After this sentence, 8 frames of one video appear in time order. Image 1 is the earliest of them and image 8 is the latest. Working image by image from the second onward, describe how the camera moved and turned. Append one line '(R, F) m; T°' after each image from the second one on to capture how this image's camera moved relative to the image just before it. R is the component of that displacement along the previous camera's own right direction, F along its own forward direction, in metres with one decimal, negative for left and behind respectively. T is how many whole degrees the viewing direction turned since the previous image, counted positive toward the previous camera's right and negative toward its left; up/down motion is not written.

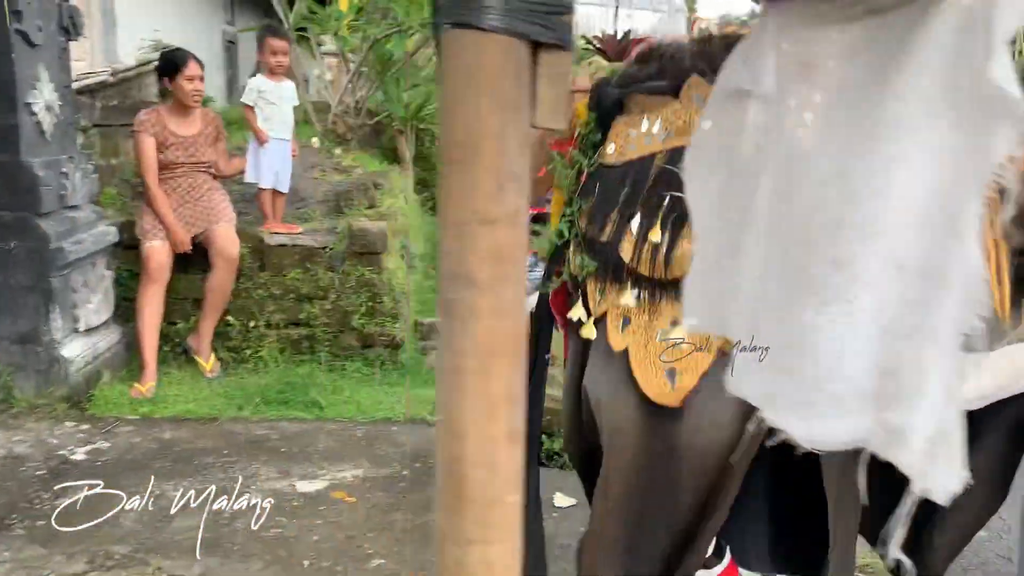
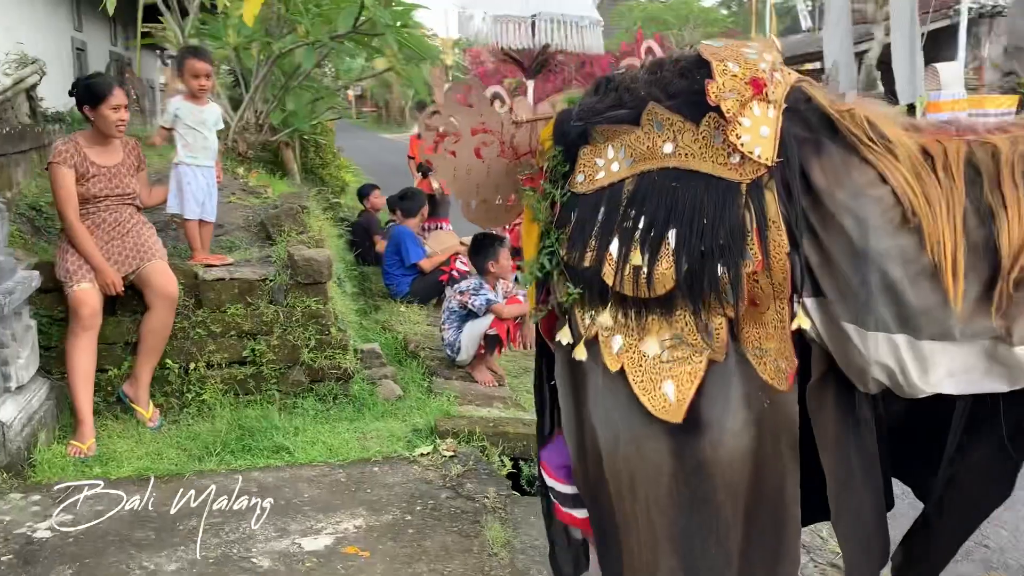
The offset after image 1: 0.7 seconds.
(-0.4, +0.1) m; +10°
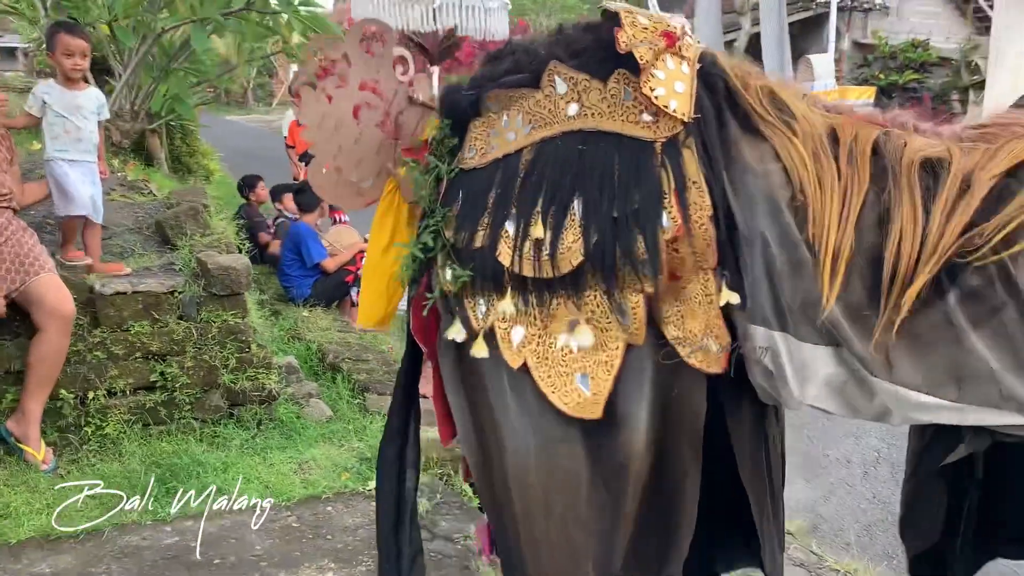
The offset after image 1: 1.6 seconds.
(-0.4, +0.3) m; +10°
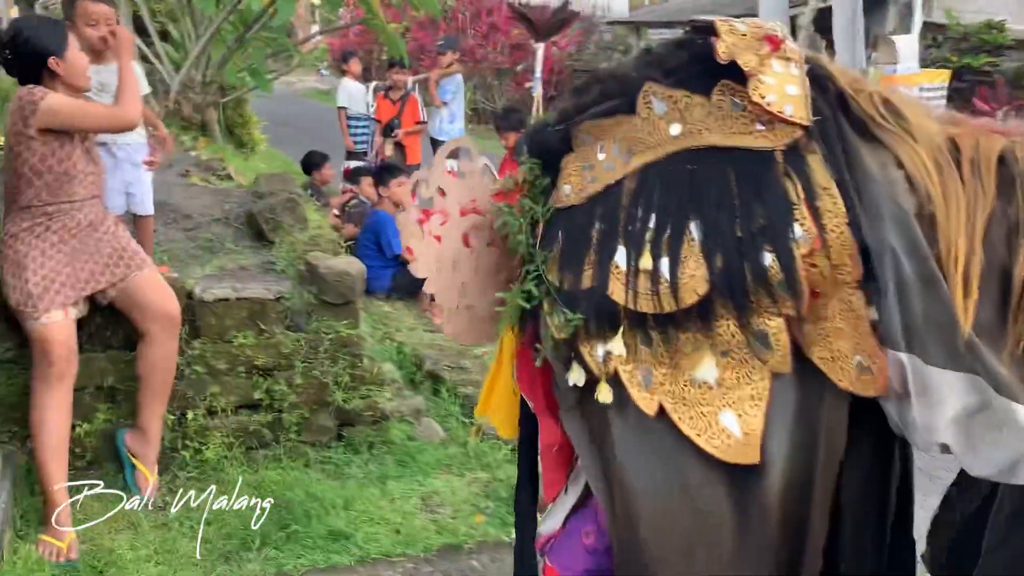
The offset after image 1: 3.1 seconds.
(-0.4, +0.4) m; -1°
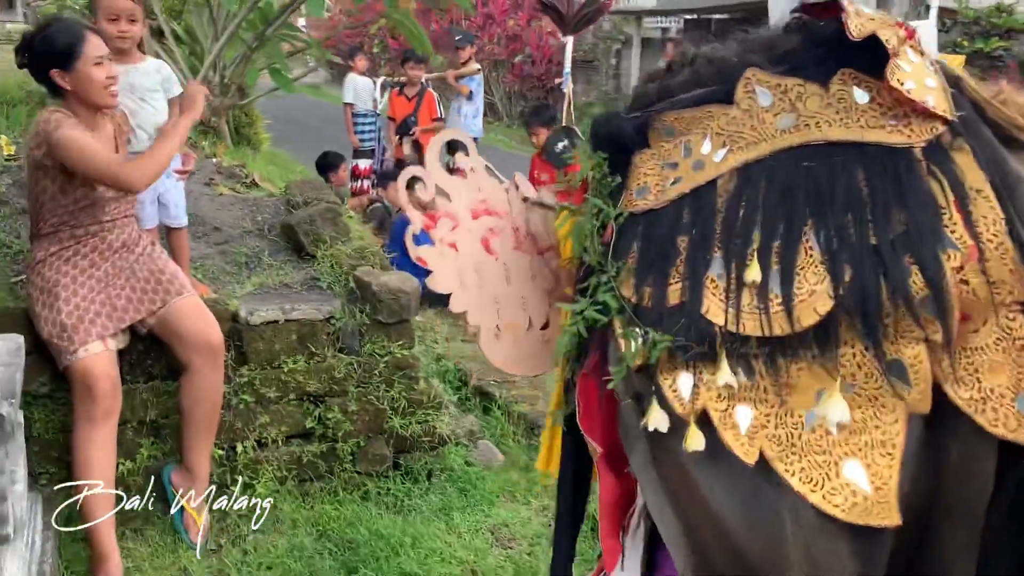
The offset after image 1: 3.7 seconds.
(-0.2, +0.2) m; +1°
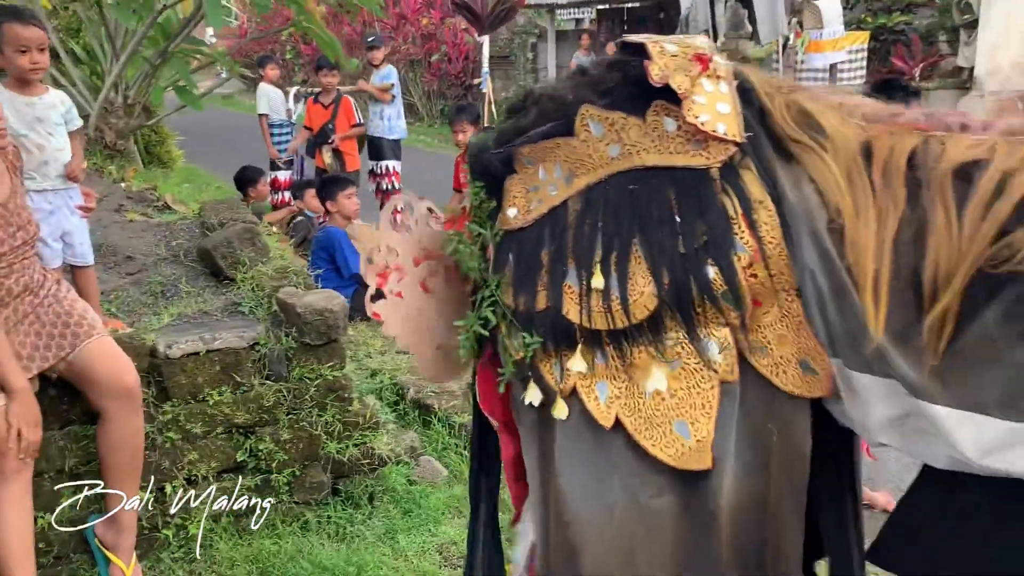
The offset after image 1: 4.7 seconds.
(0.0, +0.1) m; +4°
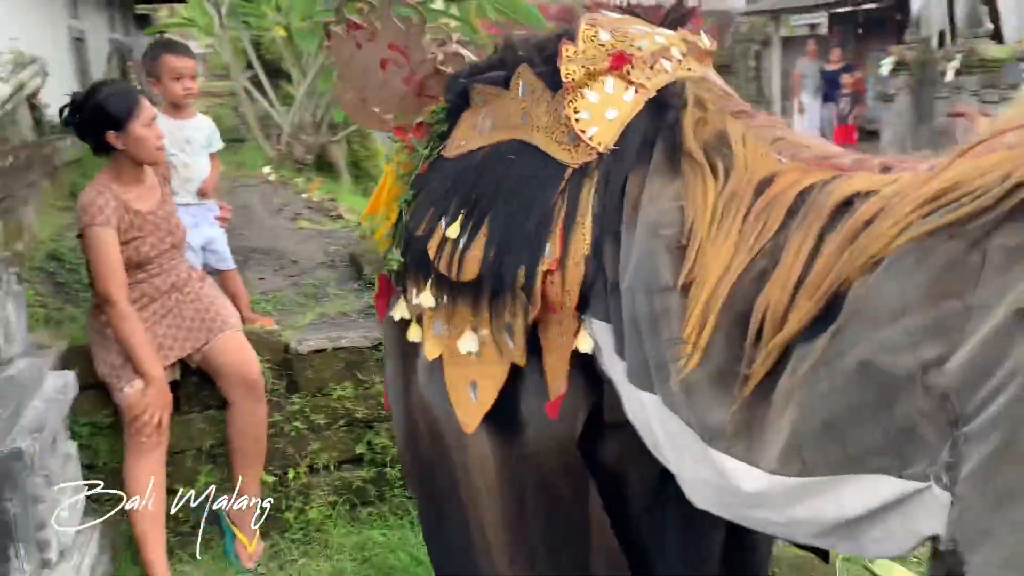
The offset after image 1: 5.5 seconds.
(+0.3, 0.0) m; -15°
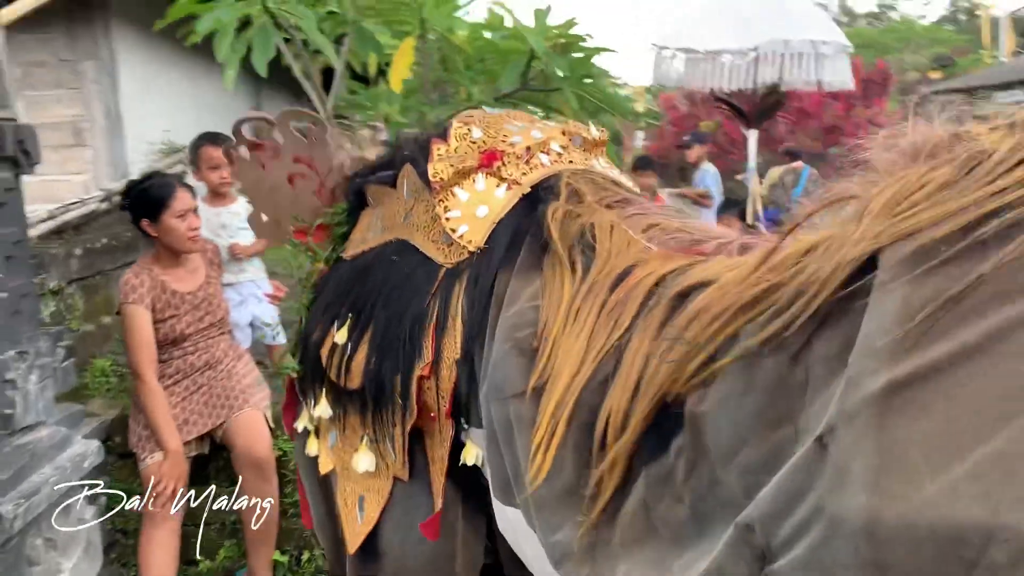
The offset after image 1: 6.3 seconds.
(+0.5, +0.1) m; -12°
